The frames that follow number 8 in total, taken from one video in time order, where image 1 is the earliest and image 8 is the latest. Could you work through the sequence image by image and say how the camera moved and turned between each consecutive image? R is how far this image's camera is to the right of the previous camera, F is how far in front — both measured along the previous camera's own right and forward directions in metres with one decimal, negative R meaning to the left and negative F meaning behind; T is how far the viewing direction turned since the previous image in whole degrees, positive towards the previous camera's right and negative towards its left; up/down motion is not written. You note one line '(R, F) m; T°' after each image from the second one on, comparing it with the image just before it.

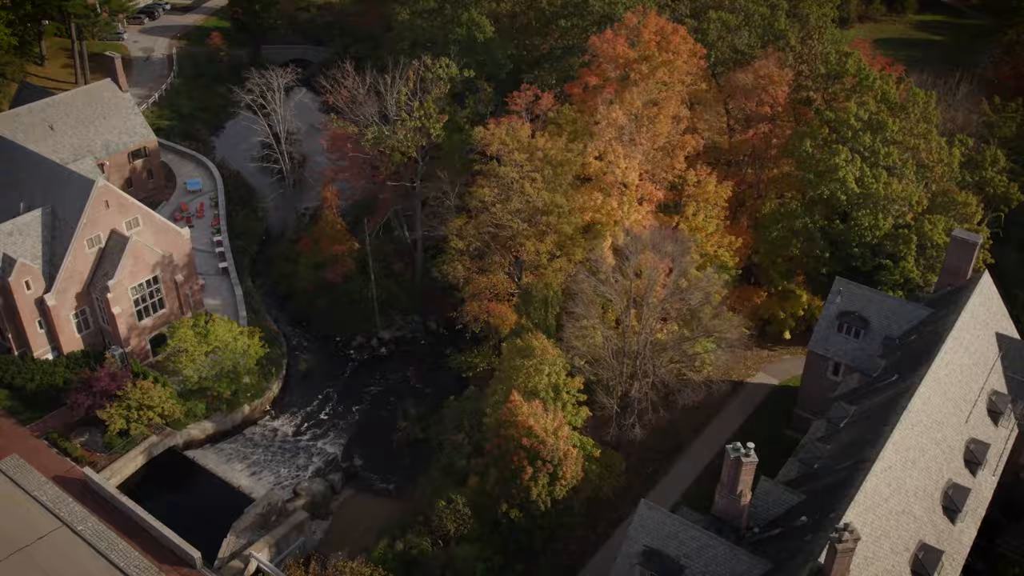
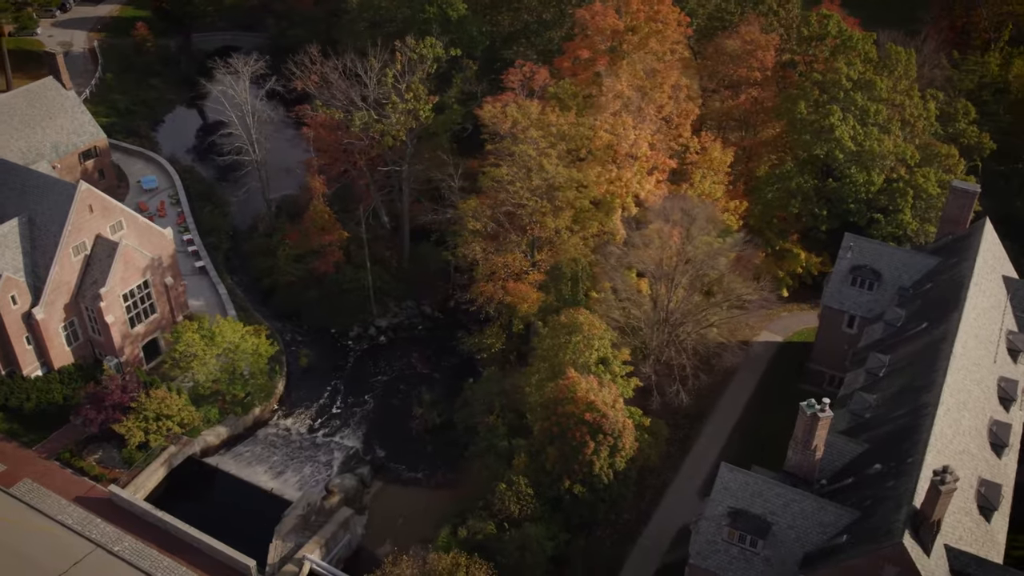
(-6.1, +0.5) m; +6°
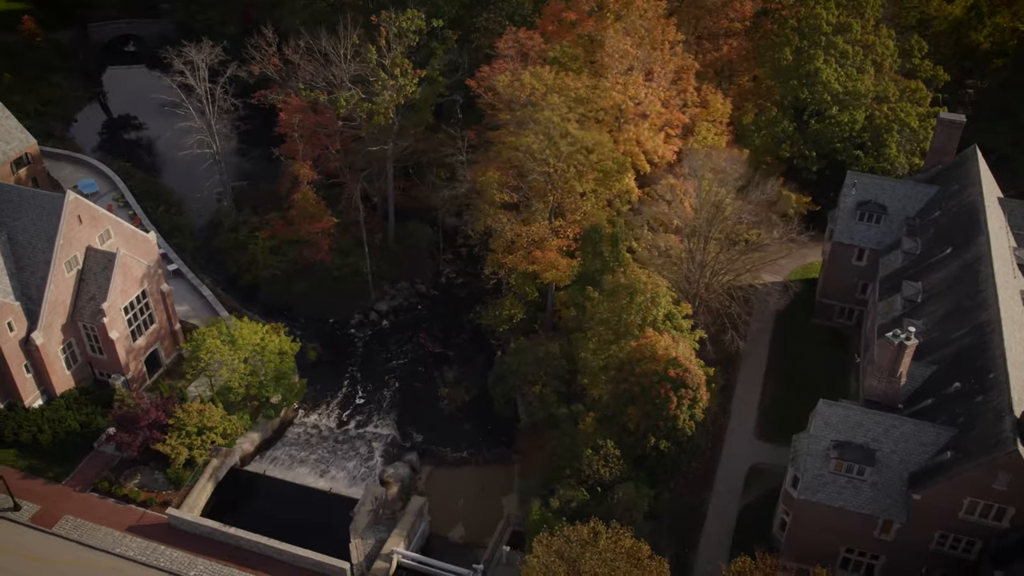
(-8.7, +0.8) m; +8°
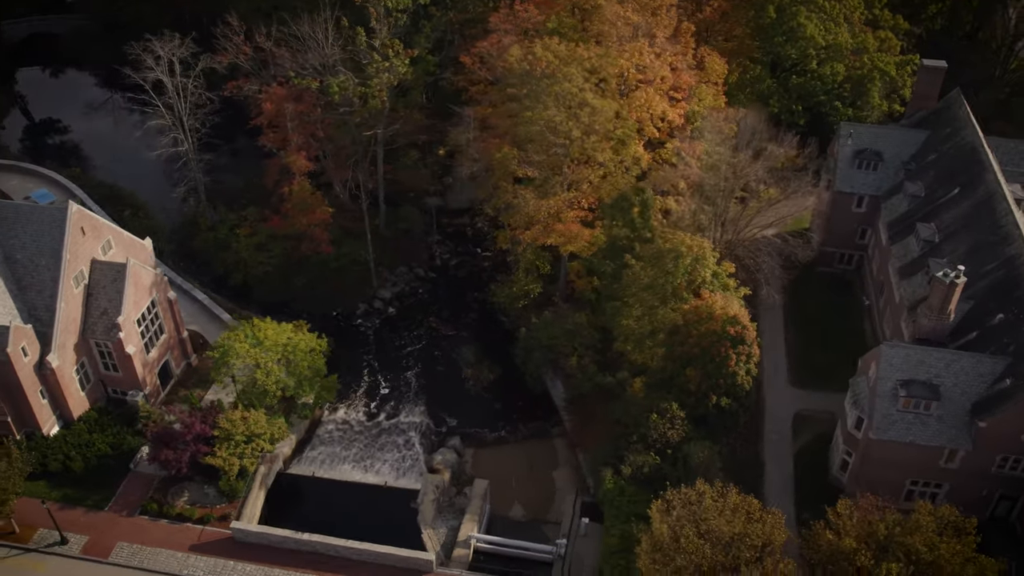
(-6.9, +0.6) m; +7°
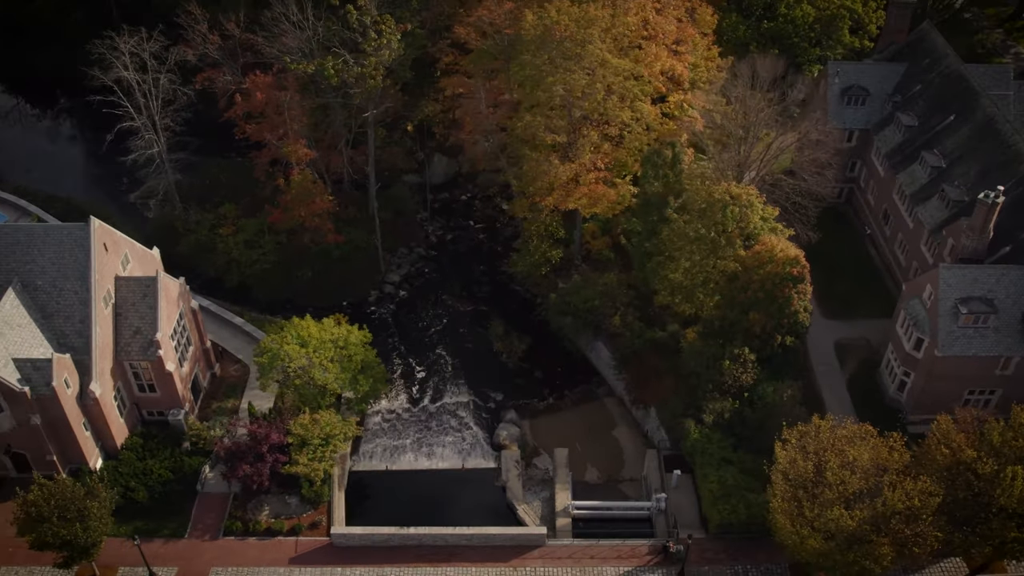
(-8.7, +0.8) m; +8°
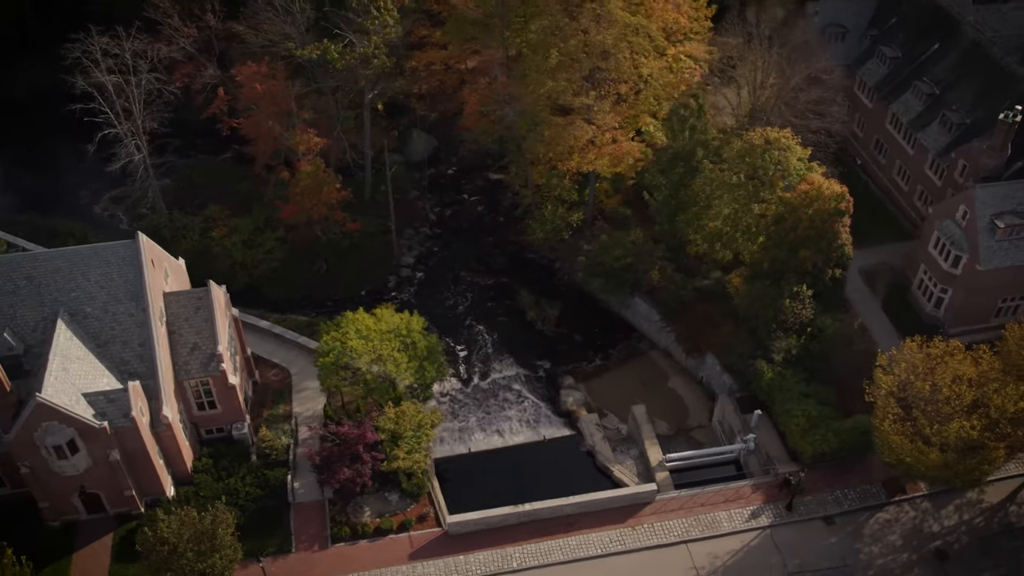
(-8.7, +0.8) m; +8°
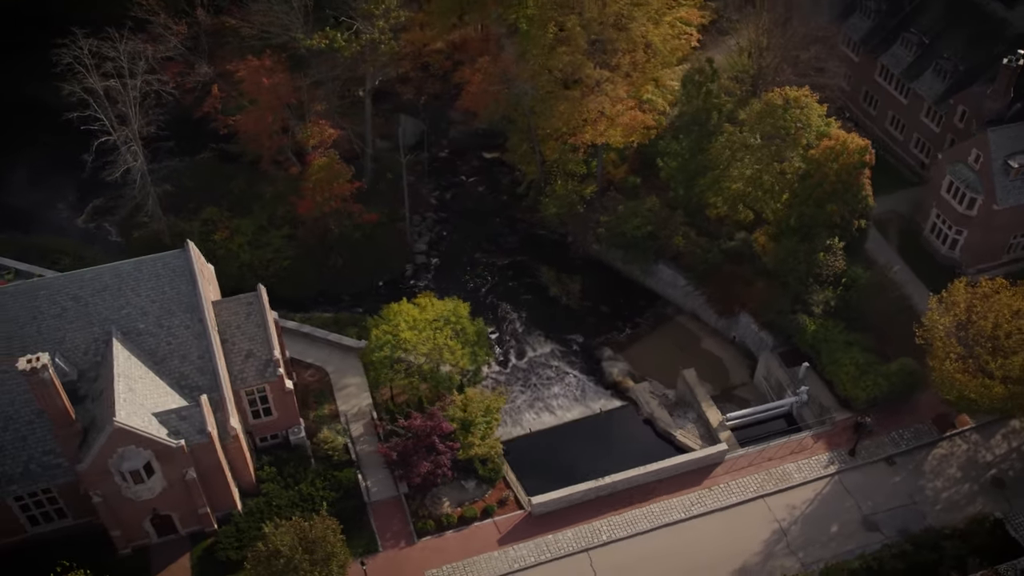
(-6.2, +0.4) m; +5°
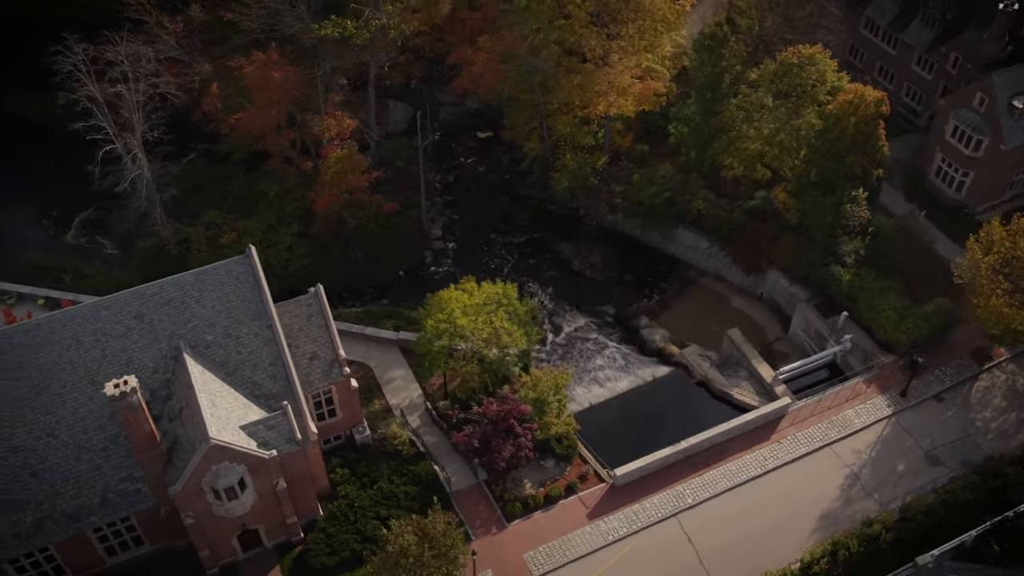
(-6.2, +0.4) m; +5°
